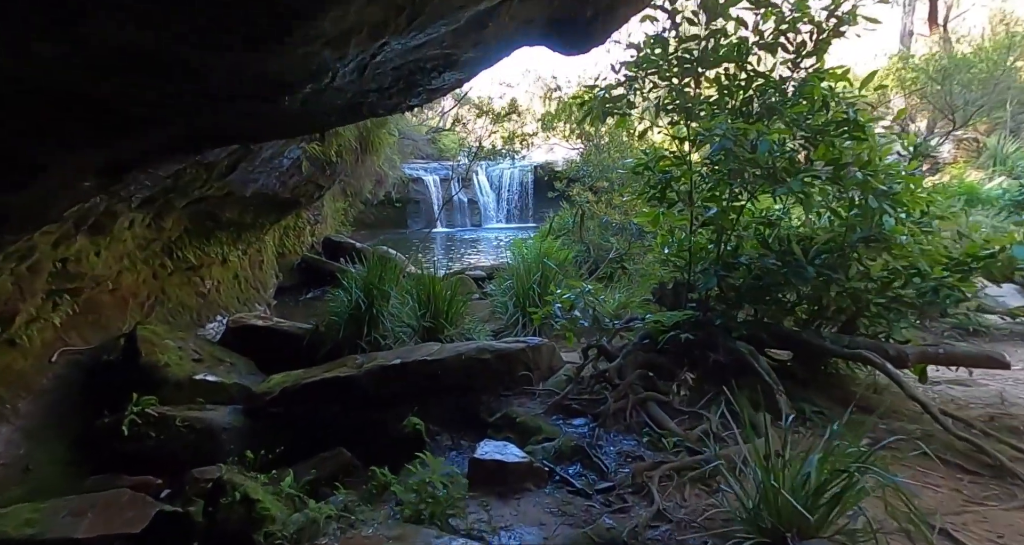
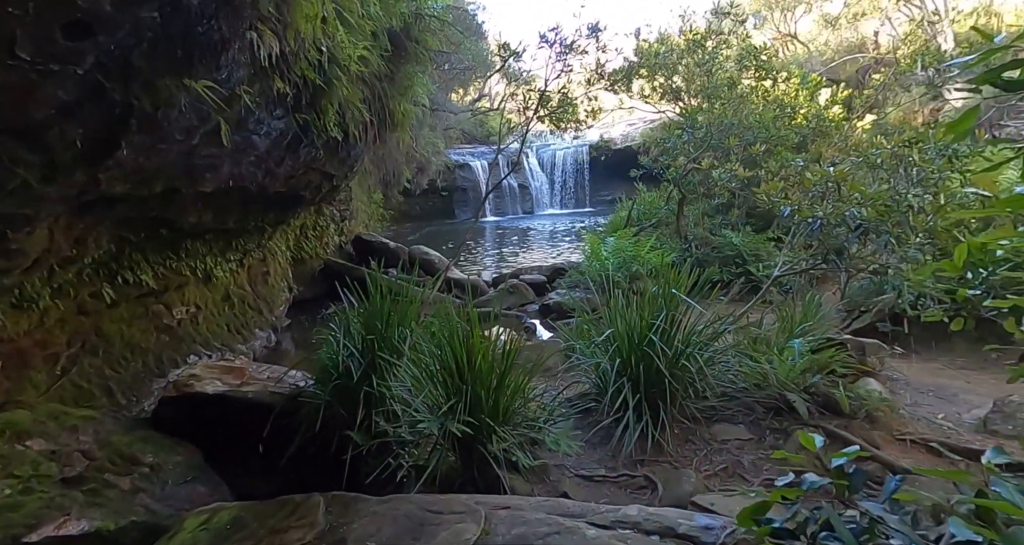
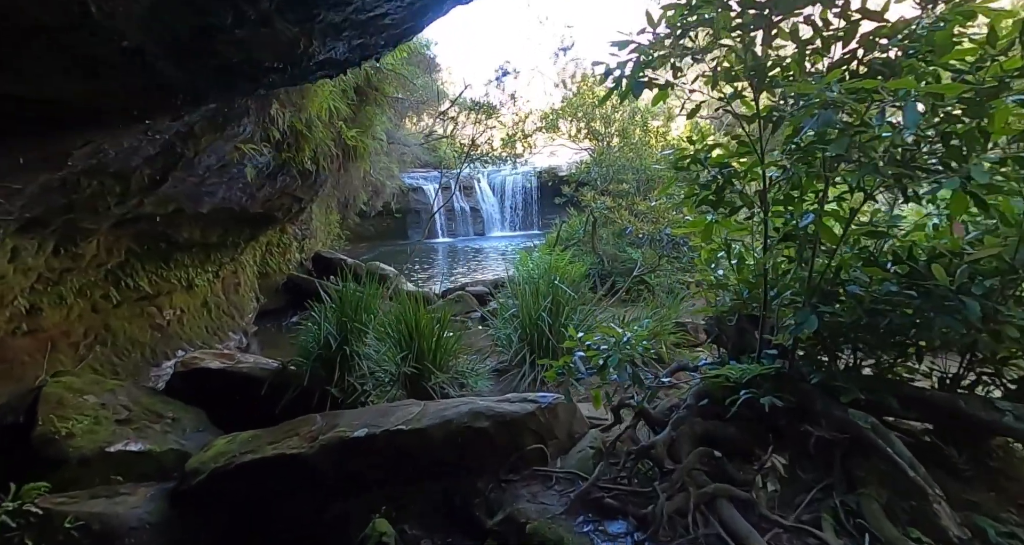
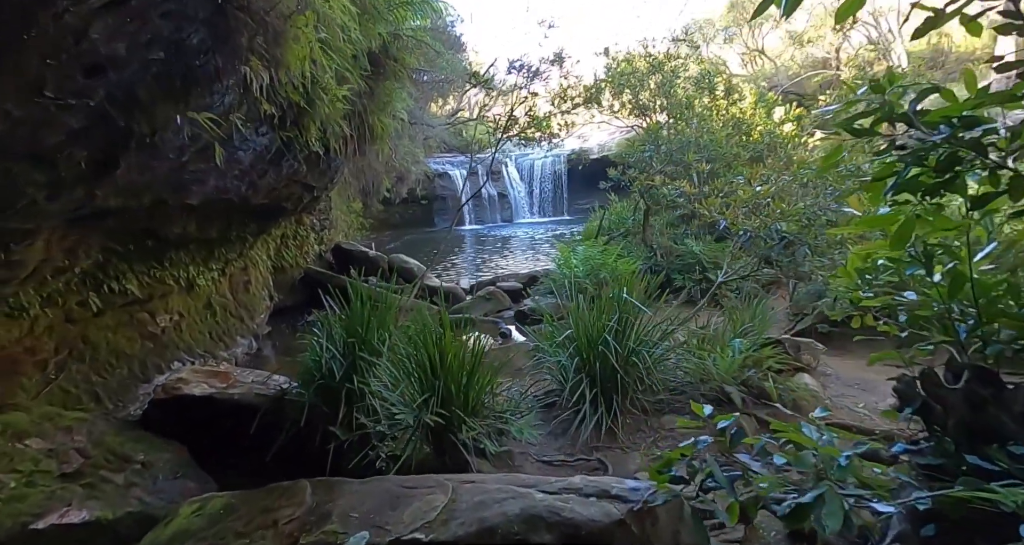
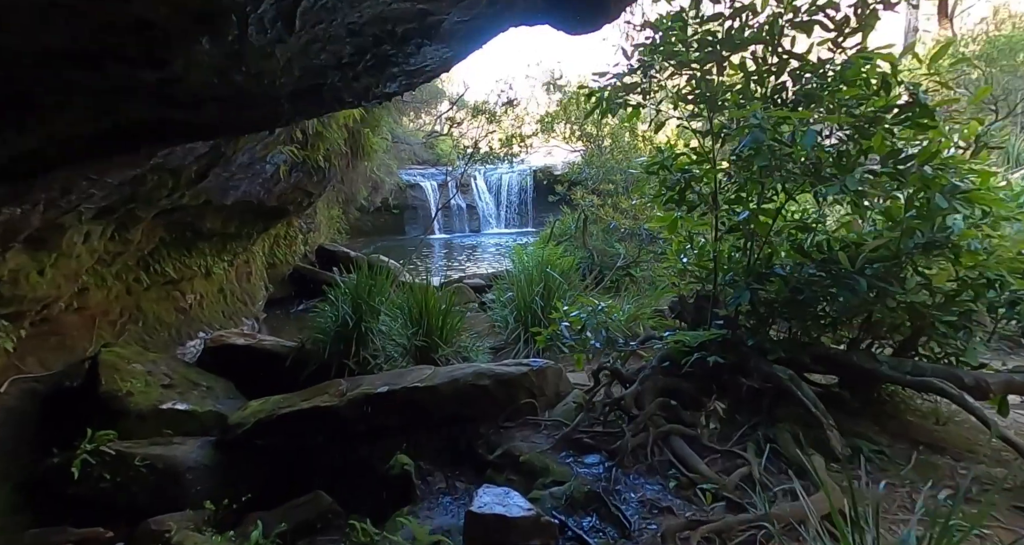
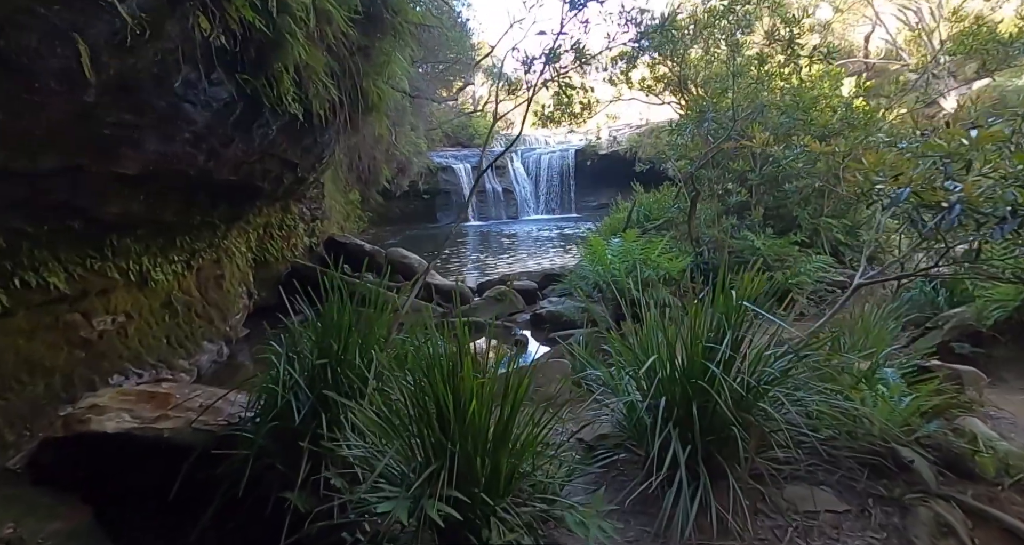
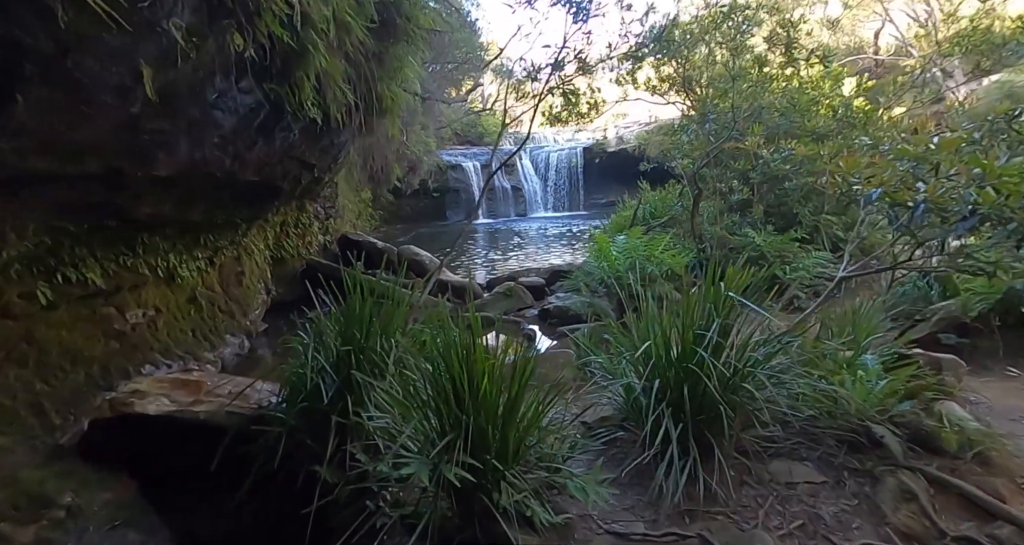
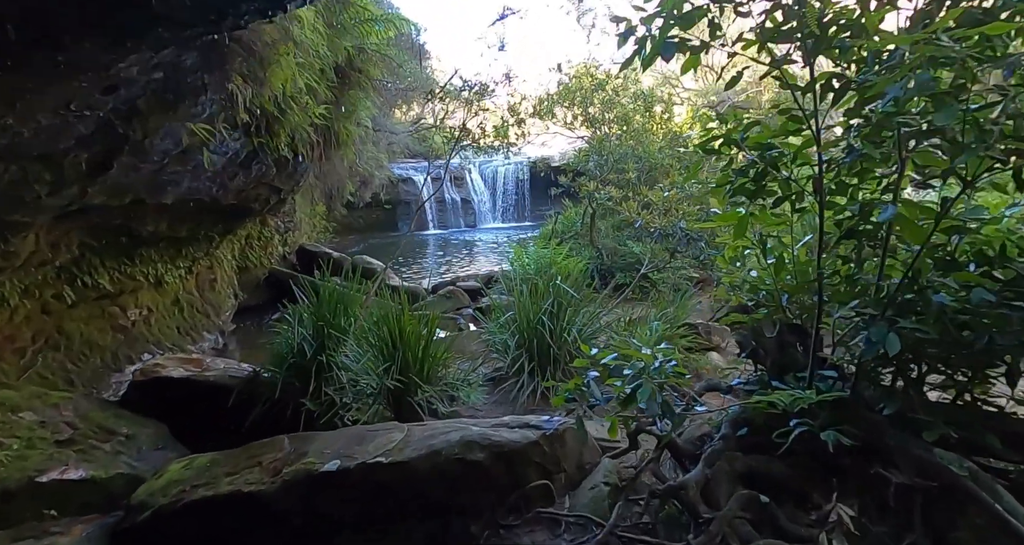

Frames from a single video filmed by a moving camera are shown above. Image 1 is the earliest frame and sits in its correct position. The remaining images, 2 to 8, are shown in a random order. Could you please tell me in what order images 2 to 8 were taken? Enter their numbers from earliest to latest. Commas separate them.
5, 3, 8, 4, 2, 7, 6
